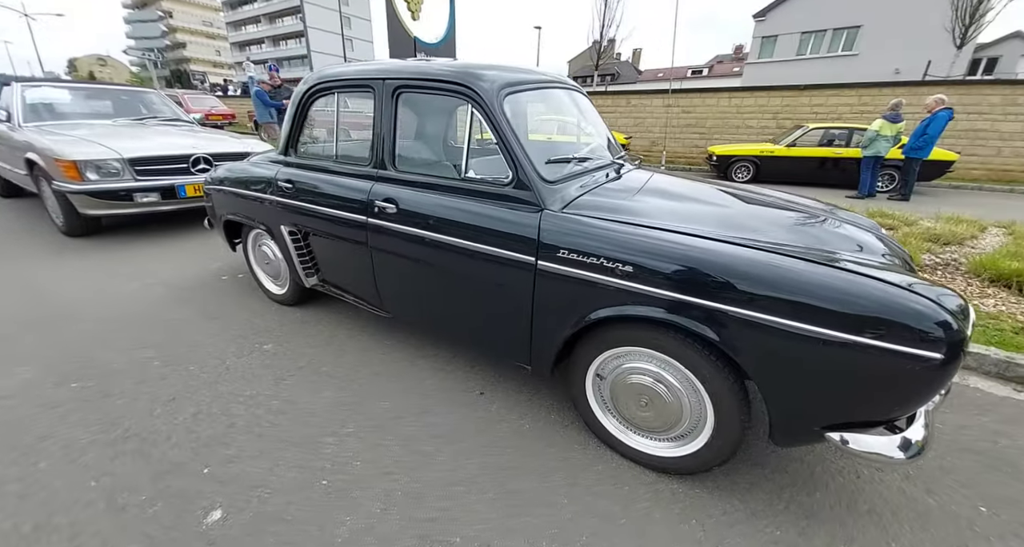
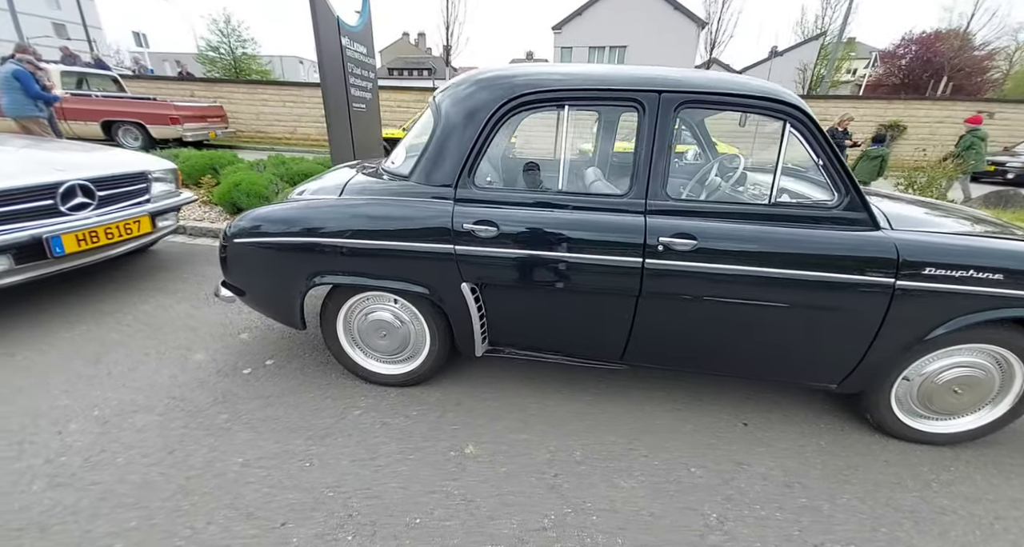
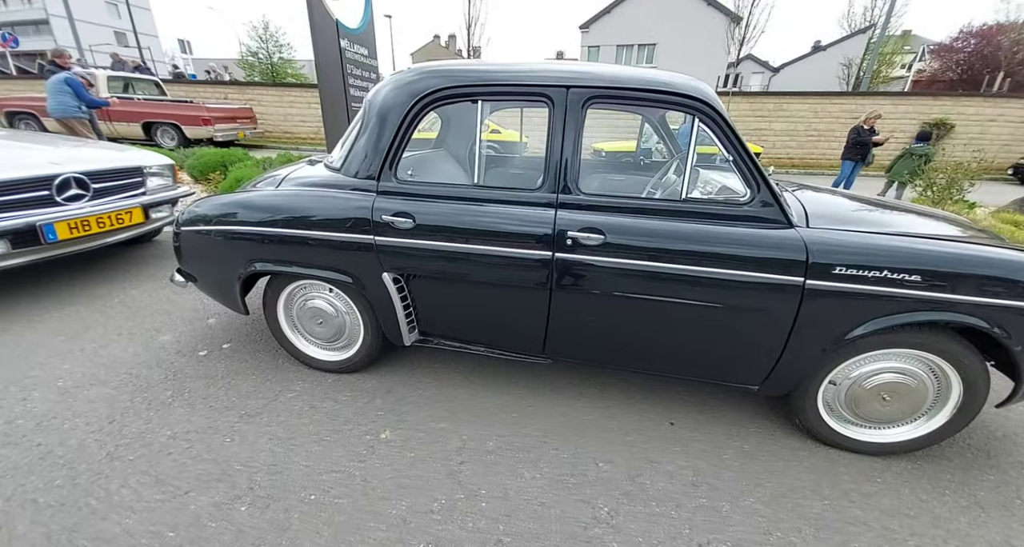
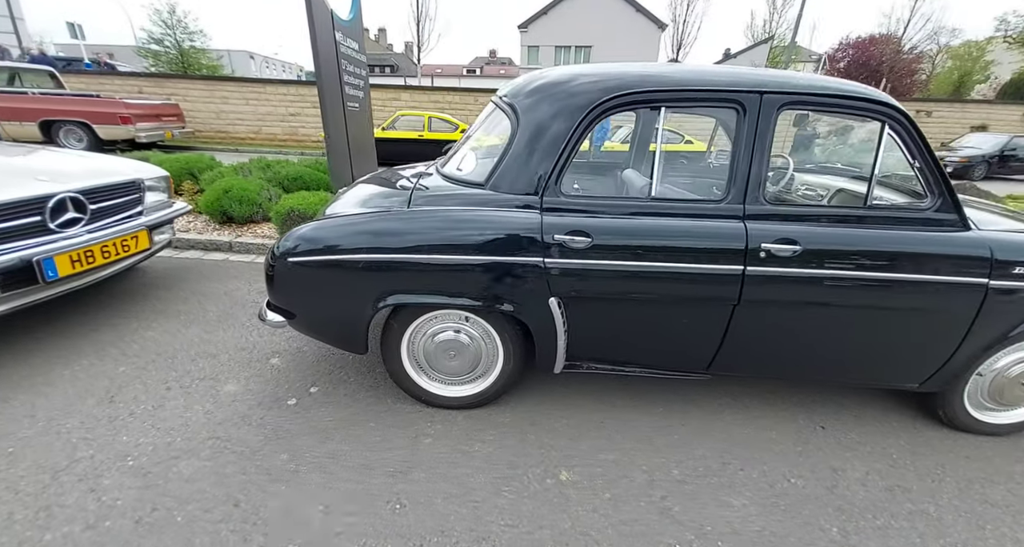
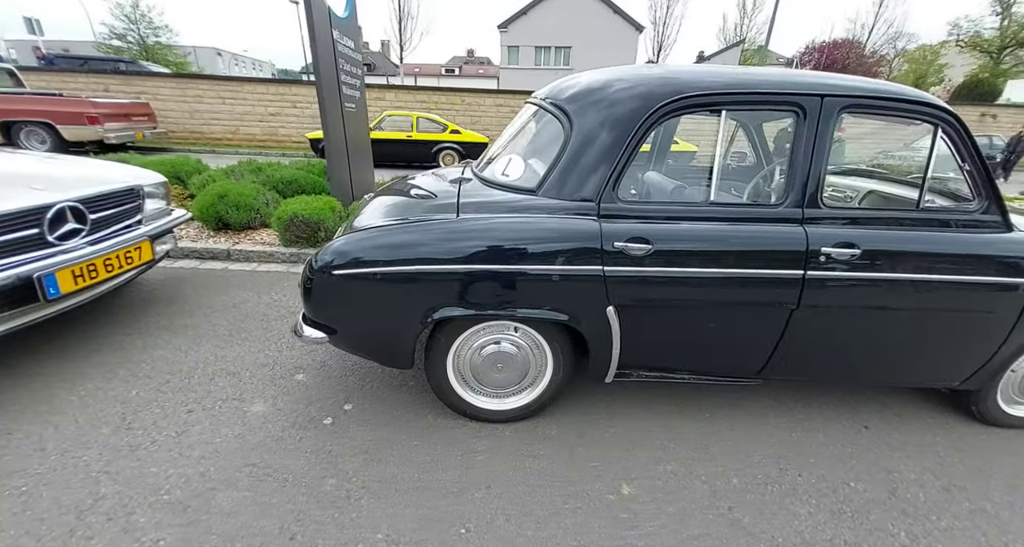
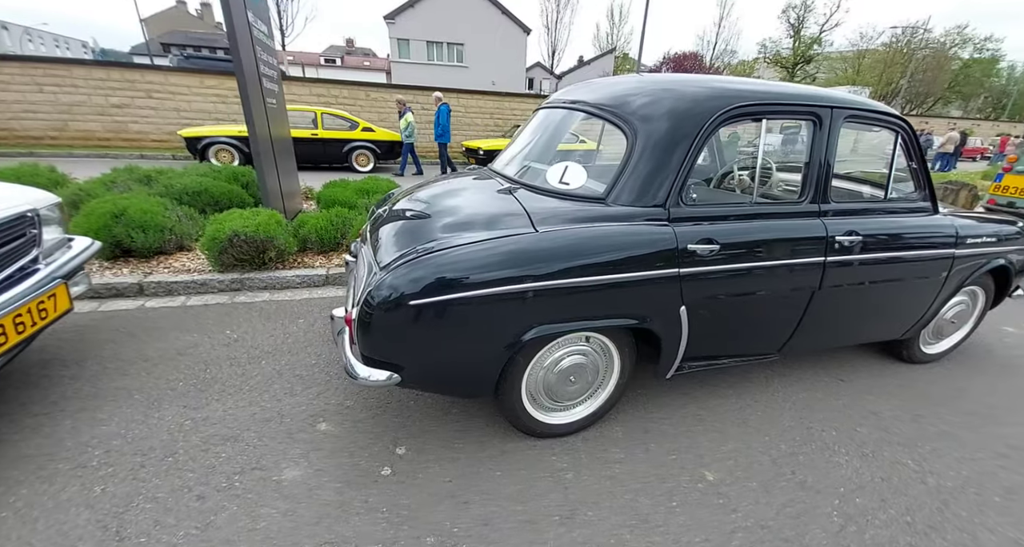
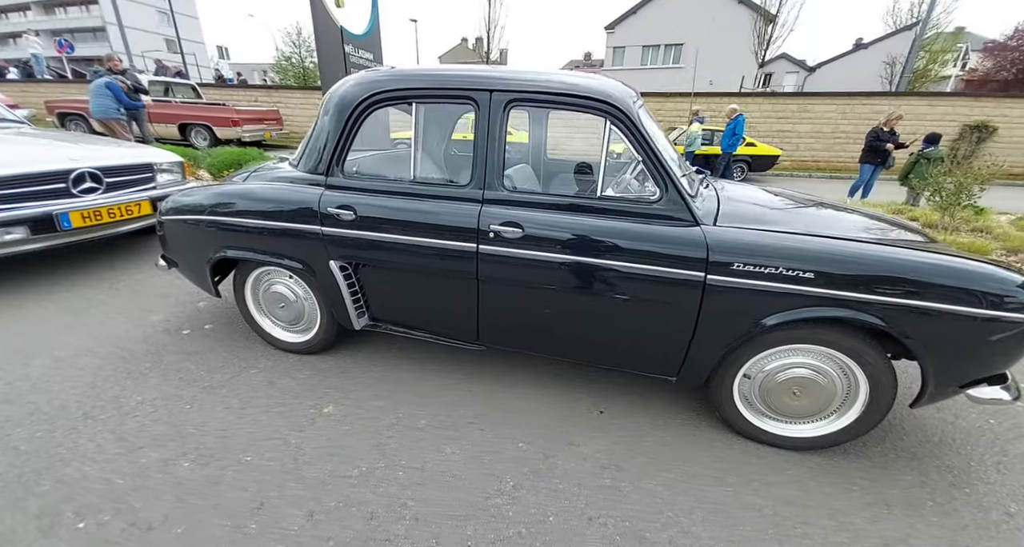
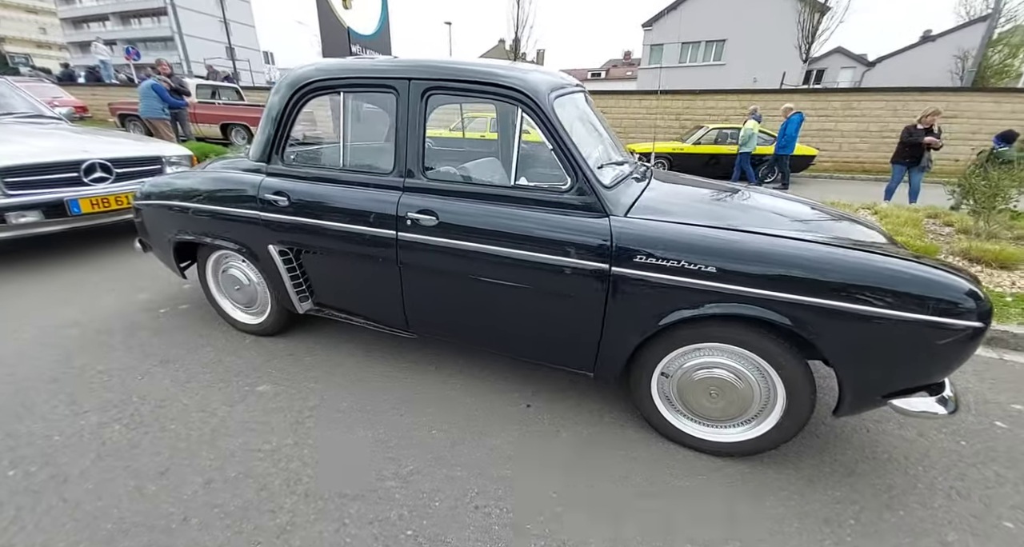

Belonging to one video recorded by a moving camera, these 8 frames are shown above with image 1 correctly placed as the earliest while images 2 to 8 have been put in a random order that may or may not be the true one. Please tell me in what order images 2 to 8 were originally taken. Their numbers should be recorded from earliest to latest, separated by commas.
8, 7, 3, 2, 4, 5, 6
